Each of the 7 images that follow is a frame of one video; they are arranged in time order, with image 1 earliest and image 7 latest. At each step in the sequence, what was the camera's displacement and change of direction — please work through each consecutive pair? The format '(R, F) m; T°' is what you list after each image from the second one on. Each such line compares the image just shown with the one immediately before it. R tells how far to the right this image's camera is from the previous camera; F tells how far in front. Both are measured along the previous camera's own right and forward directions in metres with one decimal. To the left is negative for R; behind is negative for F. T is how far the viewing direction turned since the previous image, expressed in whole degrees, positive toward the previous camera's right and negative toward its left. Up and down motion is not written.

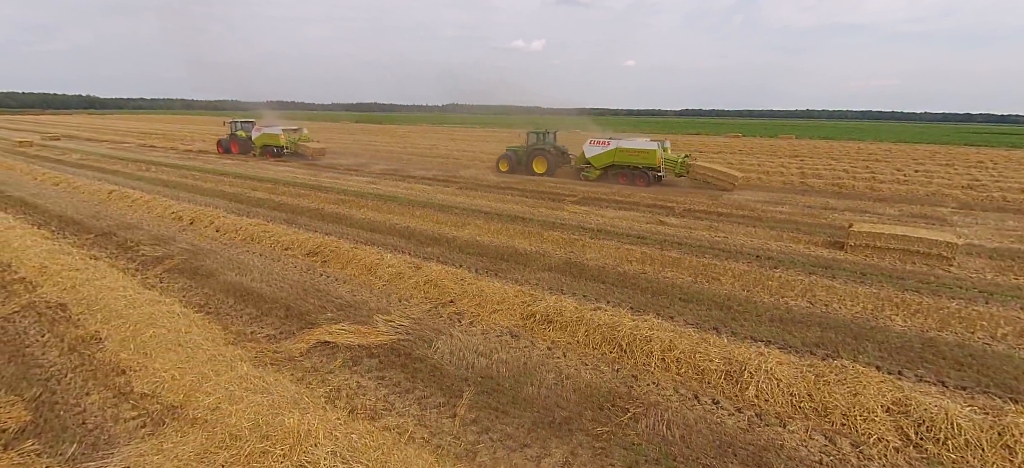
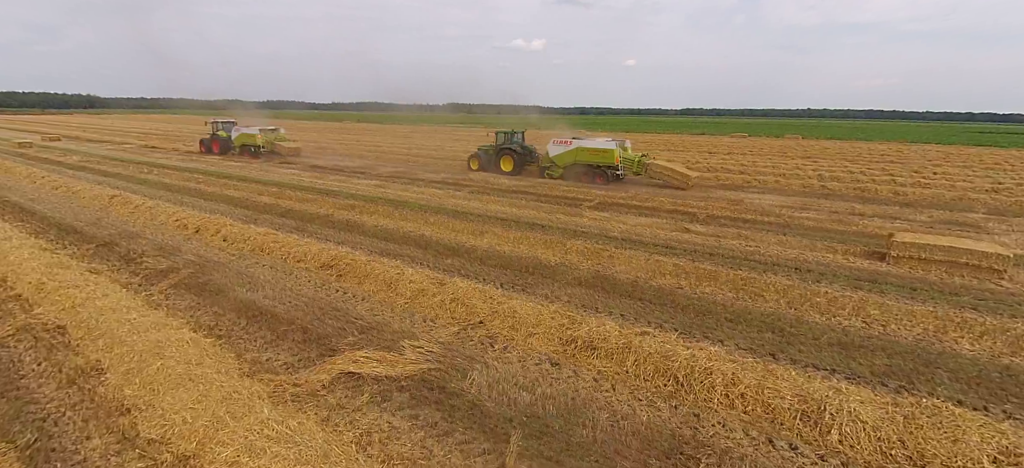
(-0.4, +0.4) m; 0°
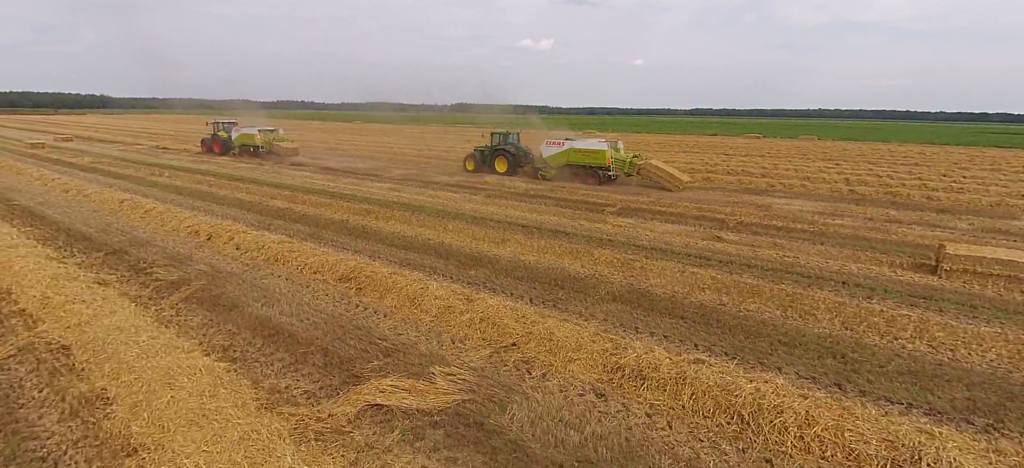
(-0.3, +0.4) m; -1°
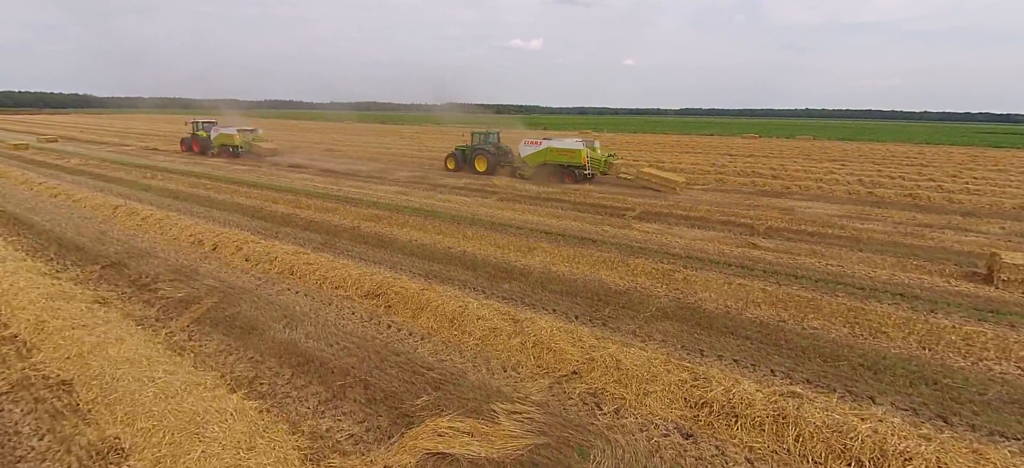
(-0.7, +0.5) m; +1°
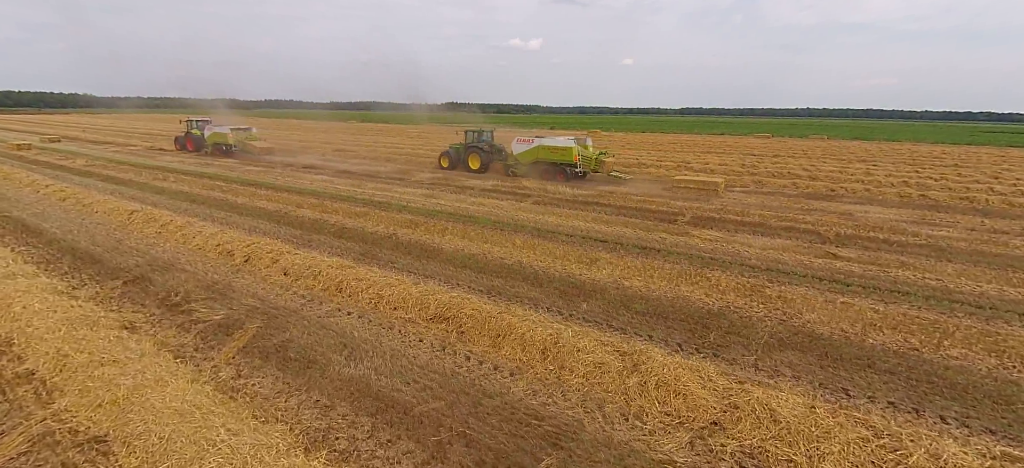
(-1.0, +0.8) m; 0°
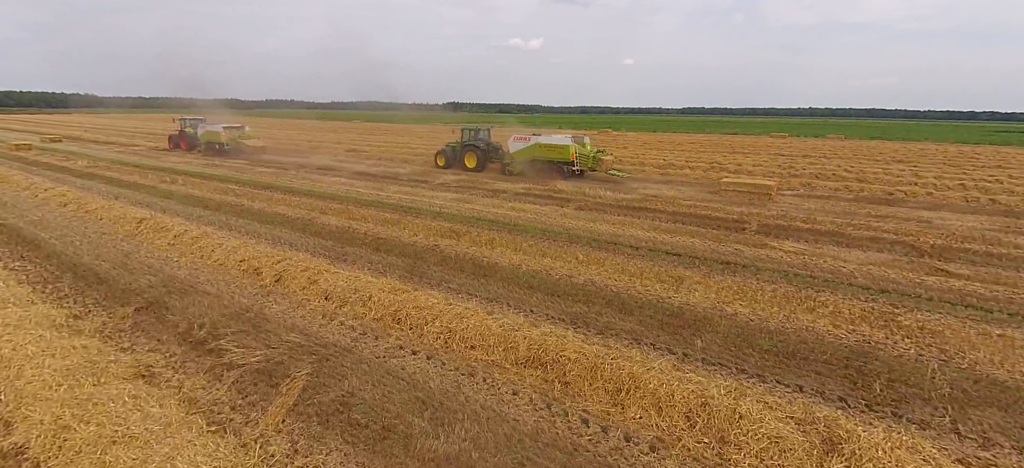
(-1.0, +1.0) m; 0°
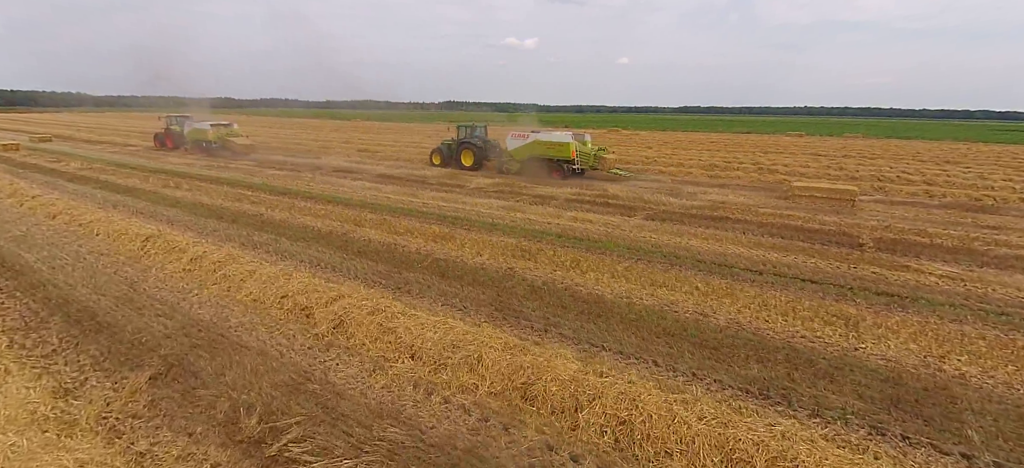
(-1.4, +1.5) m; +1°
